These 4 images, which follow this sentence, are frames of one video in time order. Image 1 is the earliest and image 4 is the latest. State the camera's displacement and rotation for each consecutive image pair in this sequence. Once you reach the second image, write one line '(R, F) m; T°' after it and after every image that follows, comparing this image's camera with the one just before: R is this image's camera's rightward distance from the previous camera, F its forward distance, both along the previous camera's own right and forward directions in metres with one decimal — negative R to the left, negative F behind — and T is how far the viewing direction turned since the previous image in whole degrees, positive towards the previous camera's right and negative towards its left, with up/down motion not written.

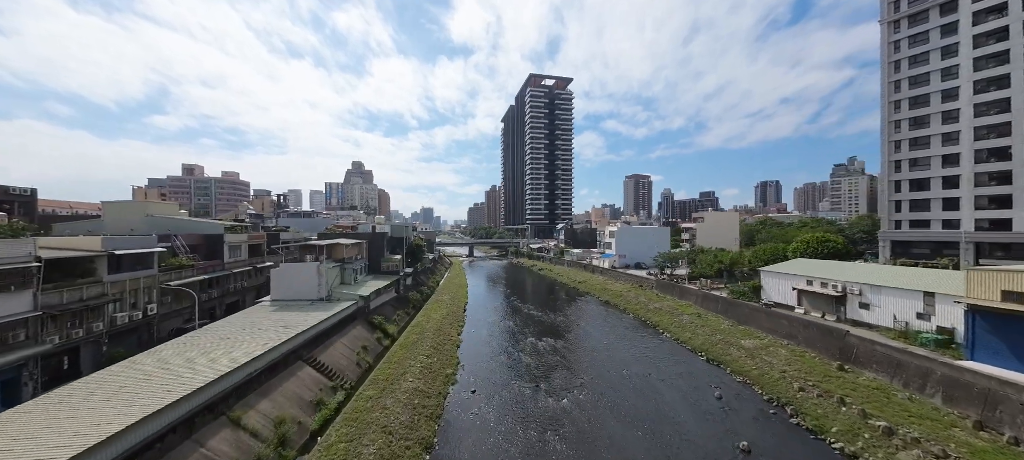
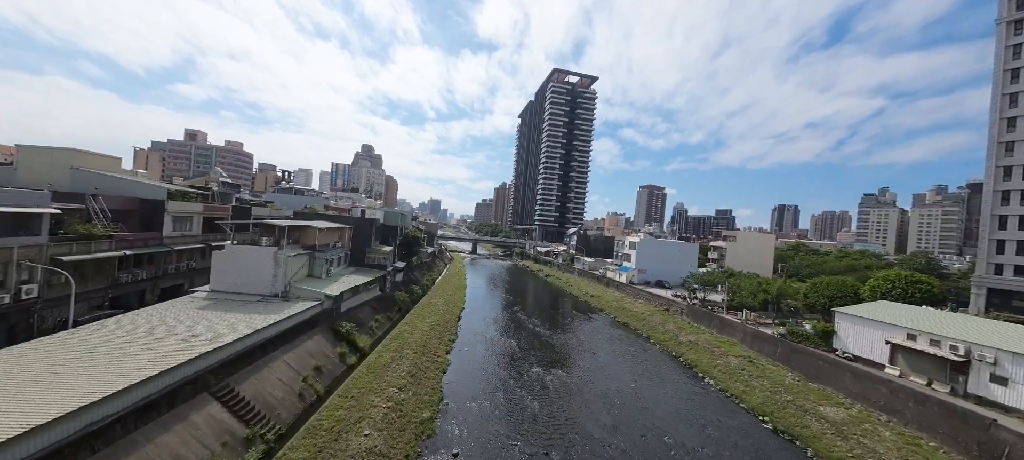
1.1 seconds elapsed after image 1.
(-0.4, +3.9) m; -1°
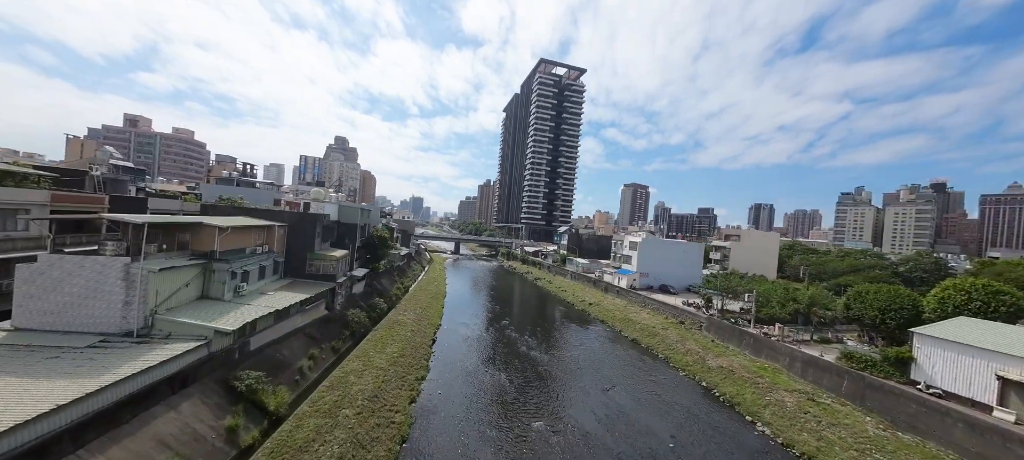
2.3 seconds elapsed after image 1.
(-0.2, +4.3) m; +3°
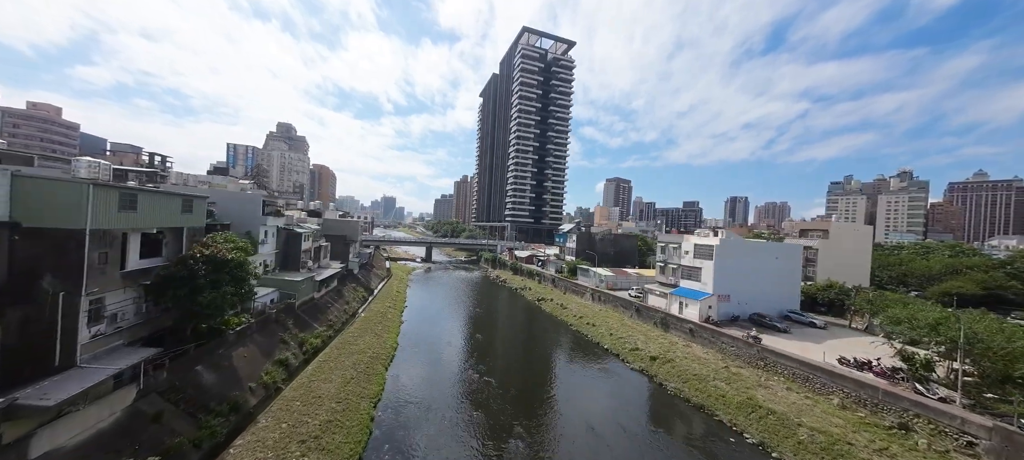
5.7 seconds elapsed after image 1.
(-1.0, +11.9) m; +4°
